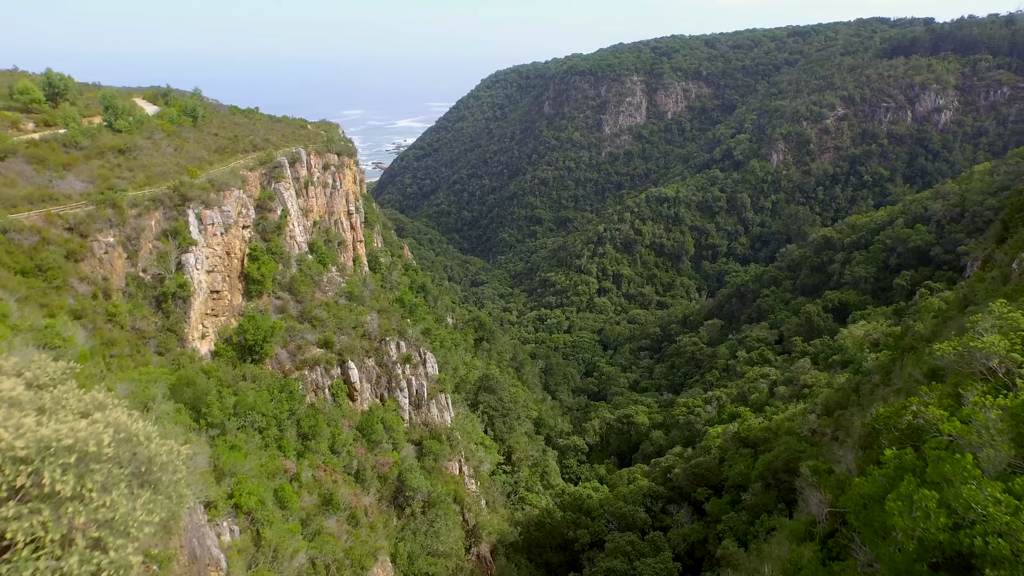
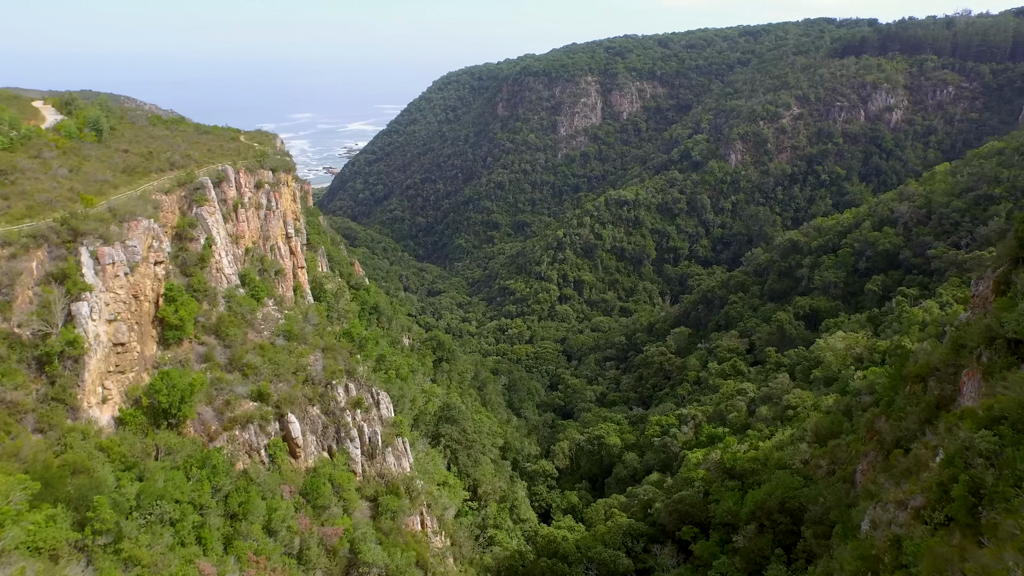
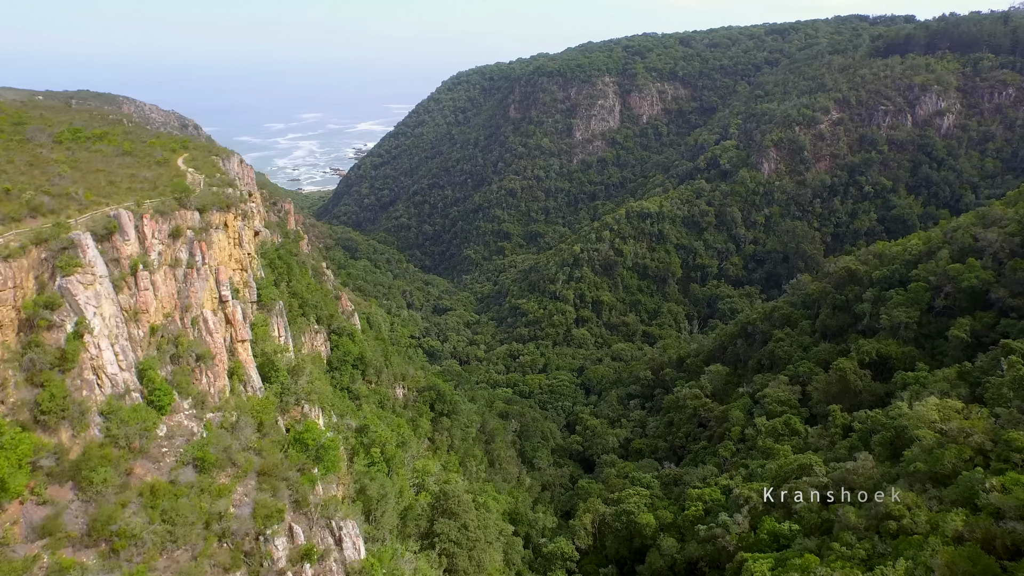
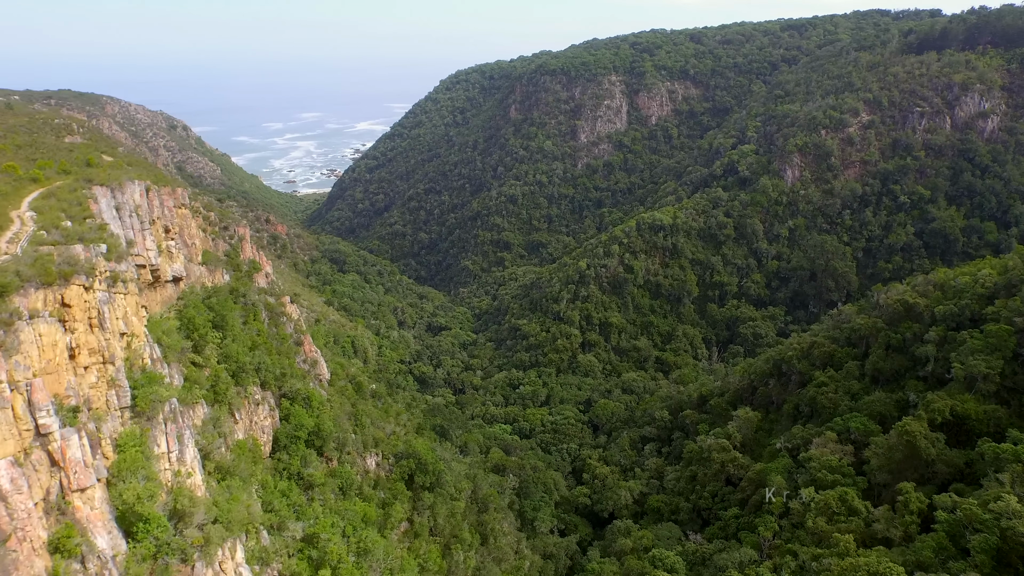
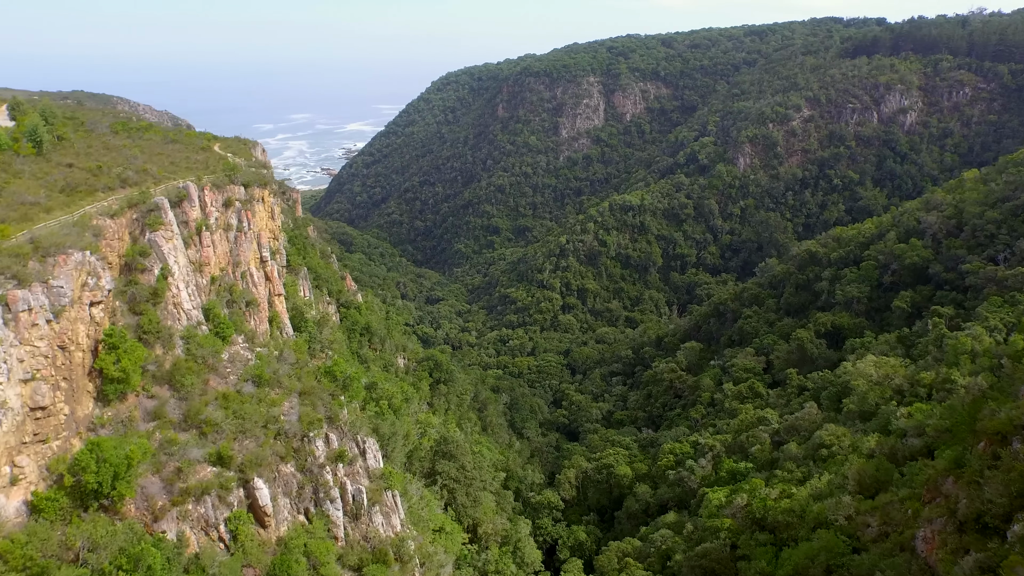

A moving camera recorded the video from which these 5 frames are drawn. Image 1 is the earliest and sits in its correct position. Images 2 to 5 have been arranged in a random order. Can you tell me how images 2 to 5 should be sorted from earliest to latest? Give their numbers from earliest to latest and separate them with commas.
2, 5, 3, 4
